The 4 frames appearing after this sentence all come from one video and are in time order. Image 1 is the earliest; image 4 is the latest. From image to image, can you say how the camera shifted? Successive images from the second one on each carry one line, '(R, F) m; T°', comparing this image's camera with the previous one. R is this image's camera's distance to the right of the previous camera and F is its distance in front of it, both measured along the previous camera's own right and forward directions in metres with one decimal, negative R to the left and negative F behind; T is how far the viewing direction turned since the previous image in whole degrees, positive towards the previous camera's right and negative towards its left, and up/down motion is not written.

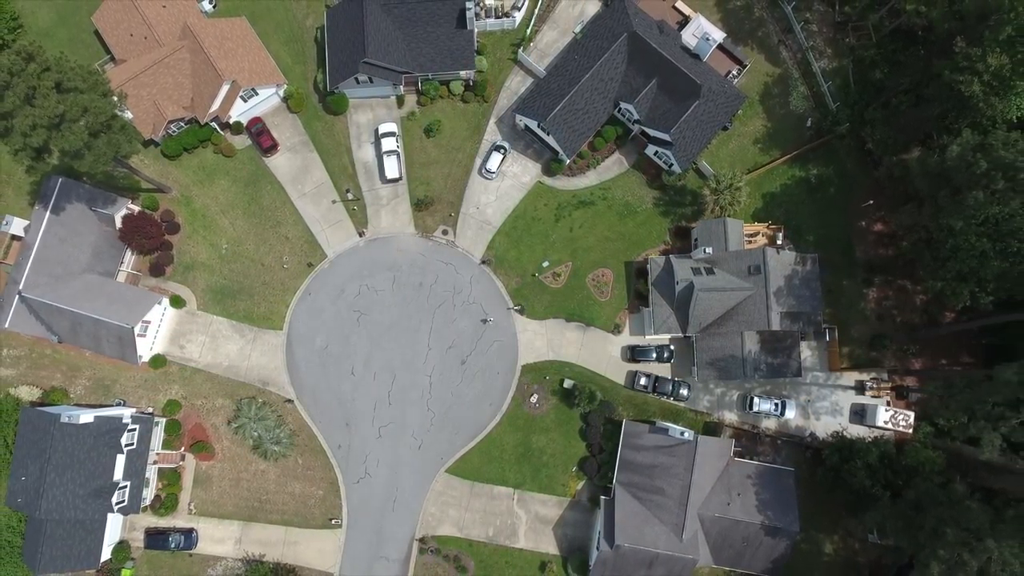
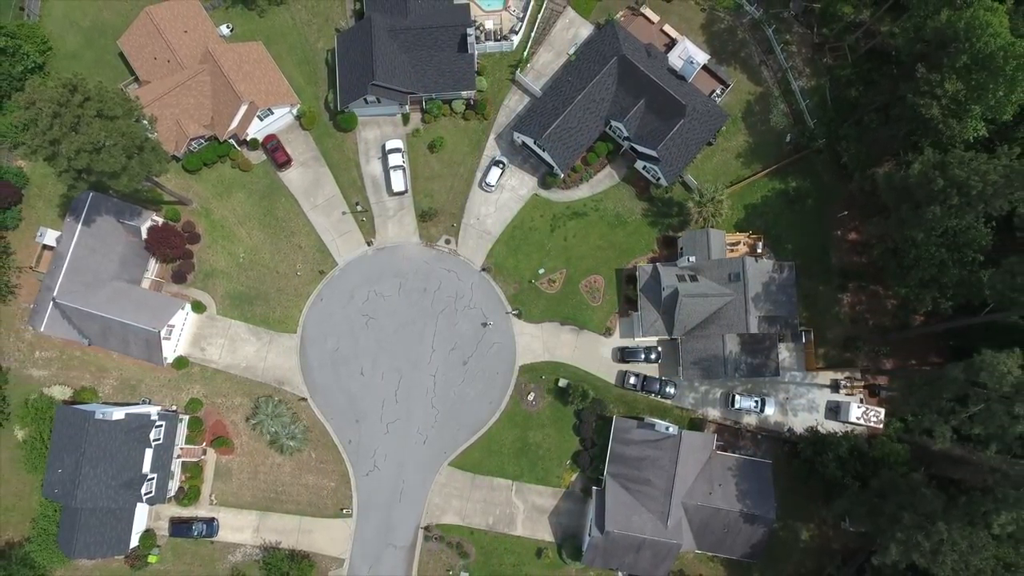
(+0.1, -2.9) m; 0°
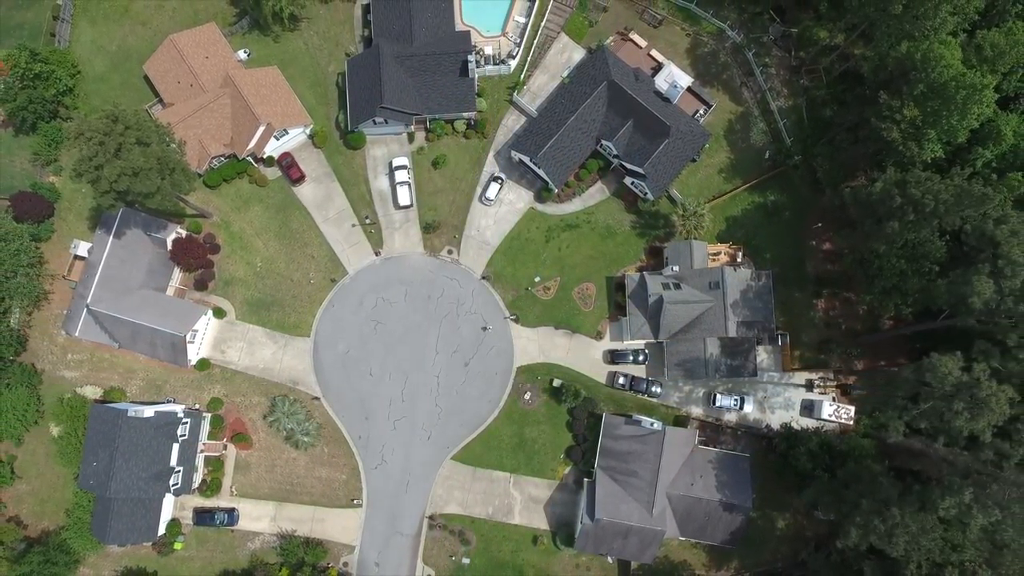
(+0.1, -3.4) m; 0°
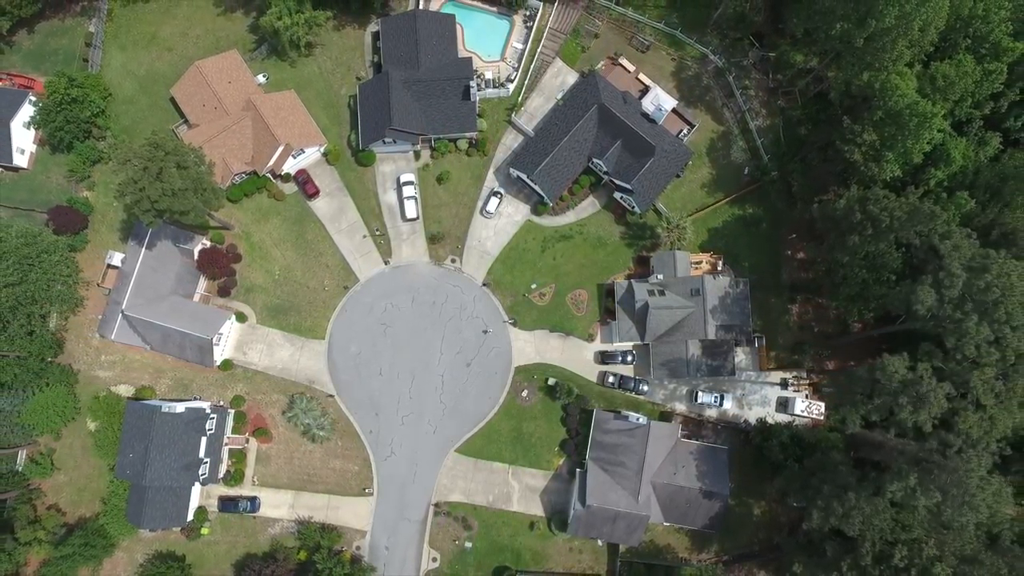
(+0.1, -4.0) m; 0°
